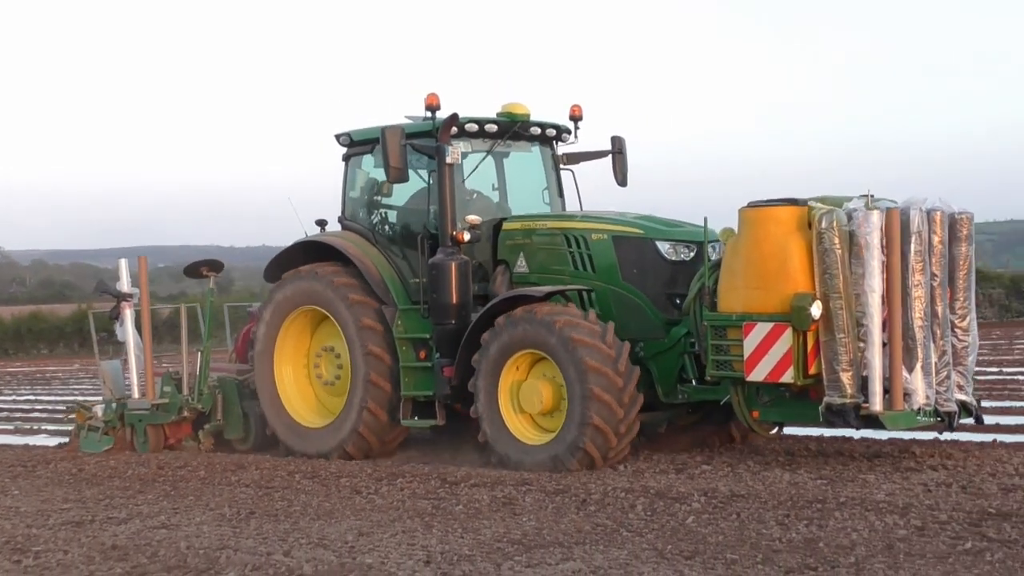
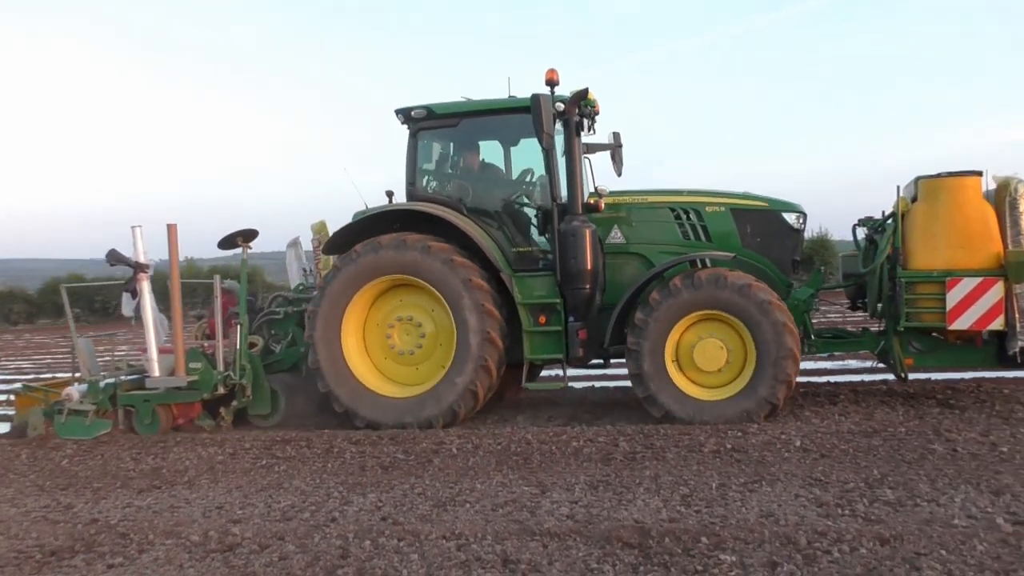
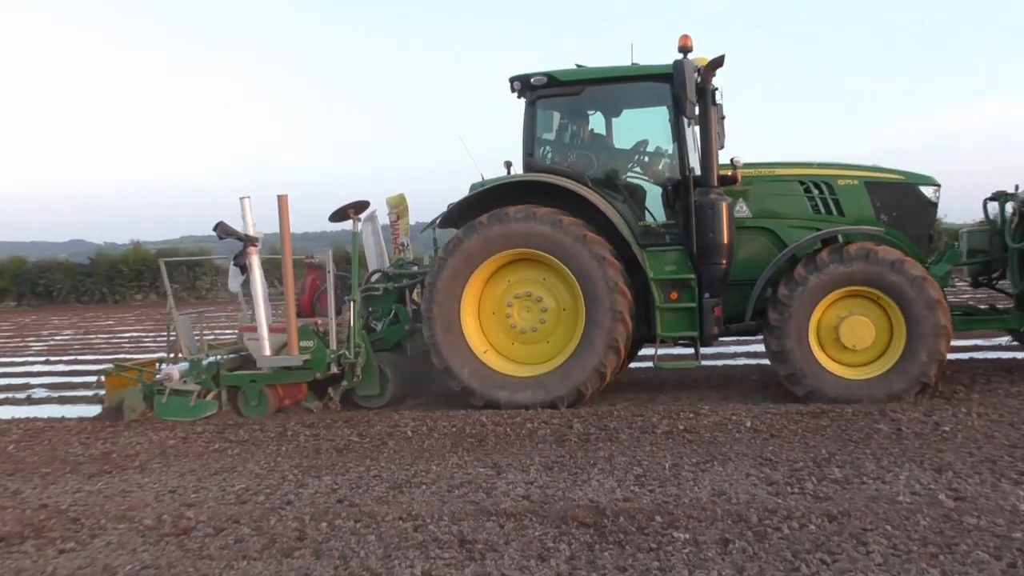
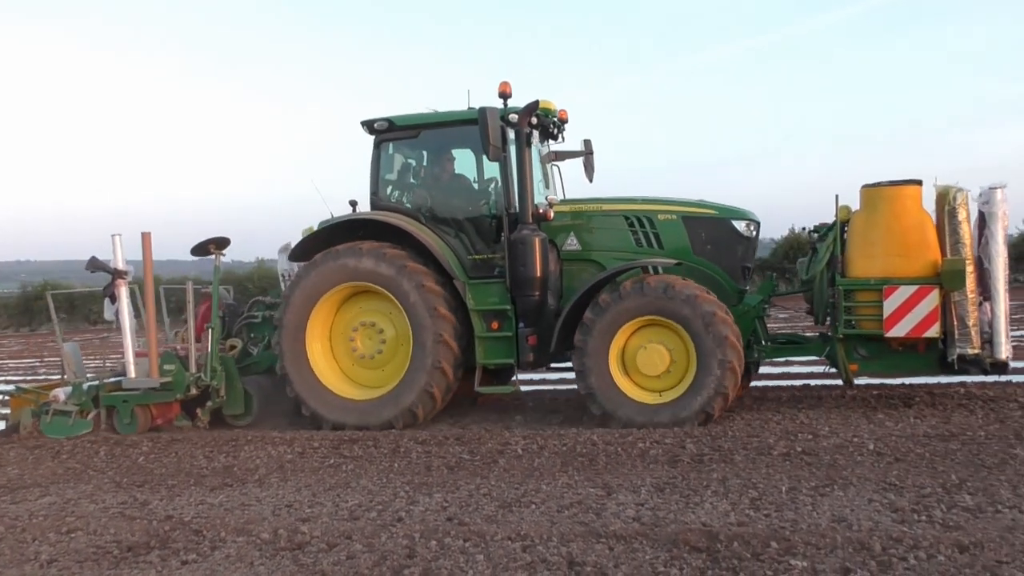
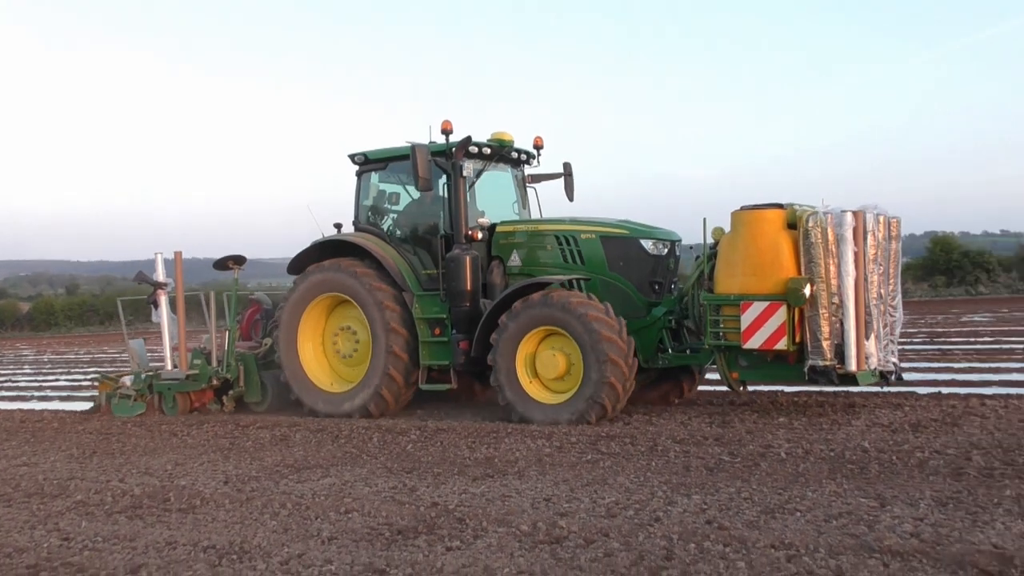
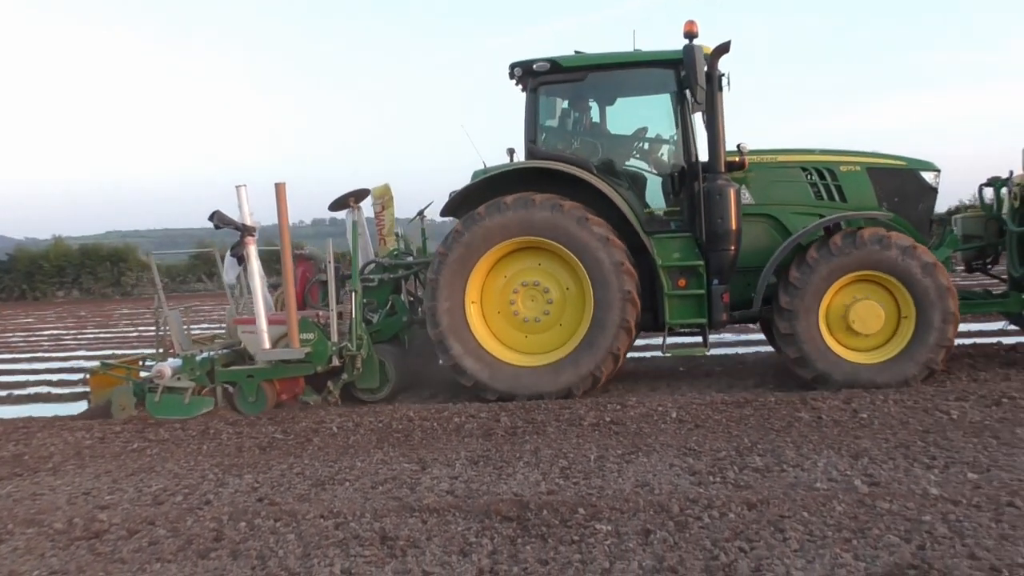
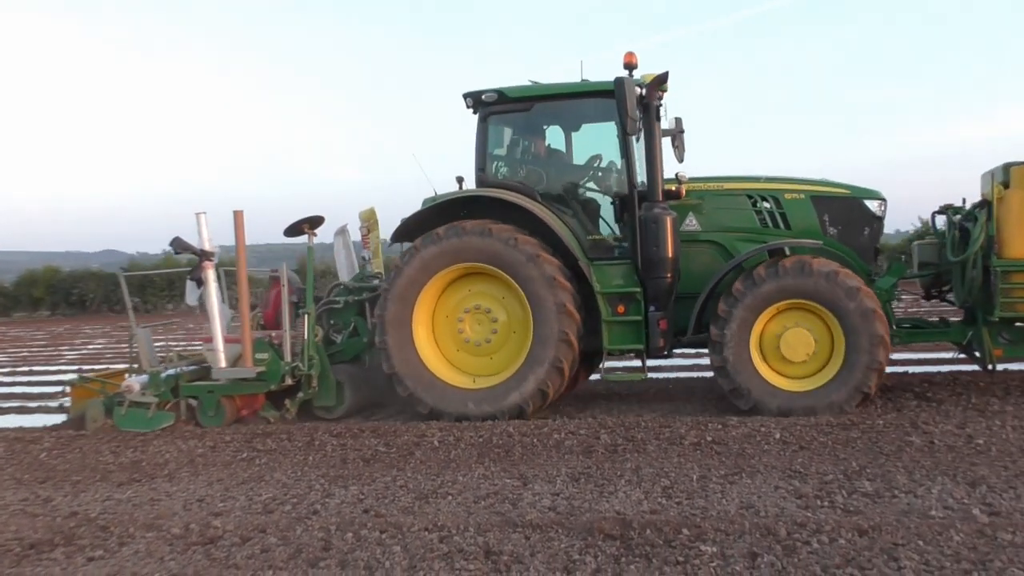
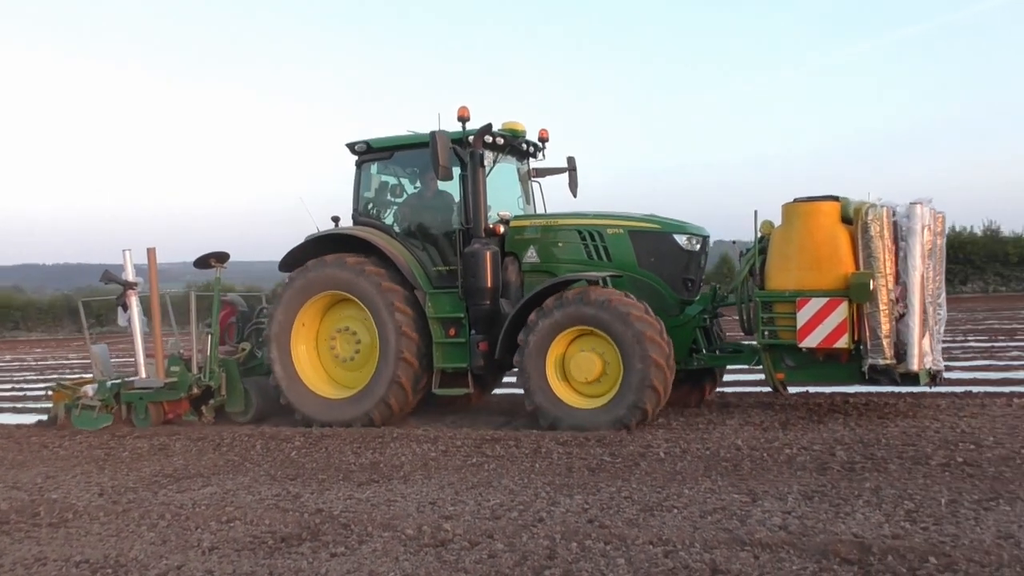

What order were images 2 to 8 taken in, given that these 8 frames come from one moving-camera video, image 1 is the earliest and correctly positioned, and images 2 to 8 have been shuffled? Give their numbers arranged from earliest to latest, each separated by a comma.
5, 8, 4, 2, 7, 3, 6
